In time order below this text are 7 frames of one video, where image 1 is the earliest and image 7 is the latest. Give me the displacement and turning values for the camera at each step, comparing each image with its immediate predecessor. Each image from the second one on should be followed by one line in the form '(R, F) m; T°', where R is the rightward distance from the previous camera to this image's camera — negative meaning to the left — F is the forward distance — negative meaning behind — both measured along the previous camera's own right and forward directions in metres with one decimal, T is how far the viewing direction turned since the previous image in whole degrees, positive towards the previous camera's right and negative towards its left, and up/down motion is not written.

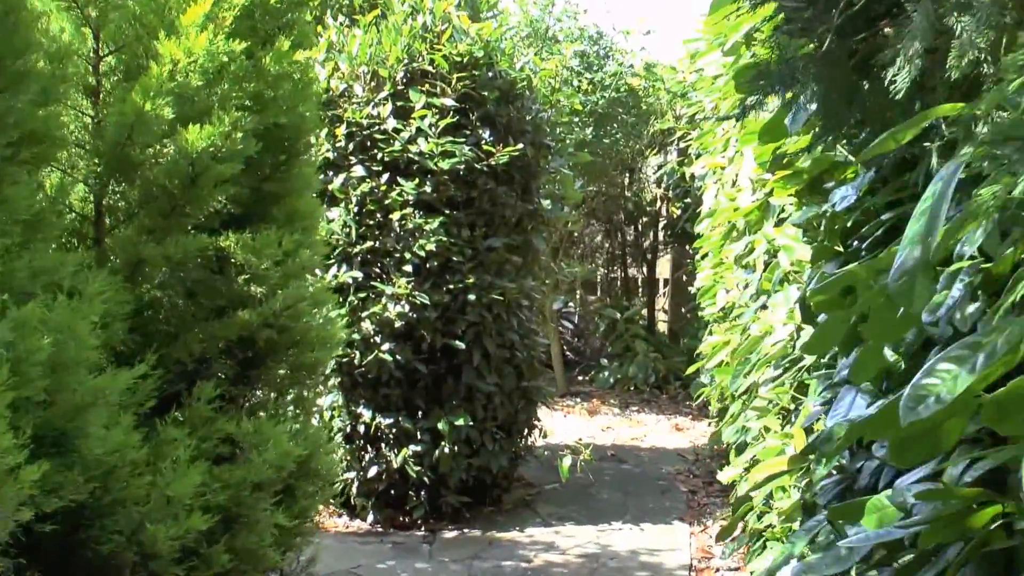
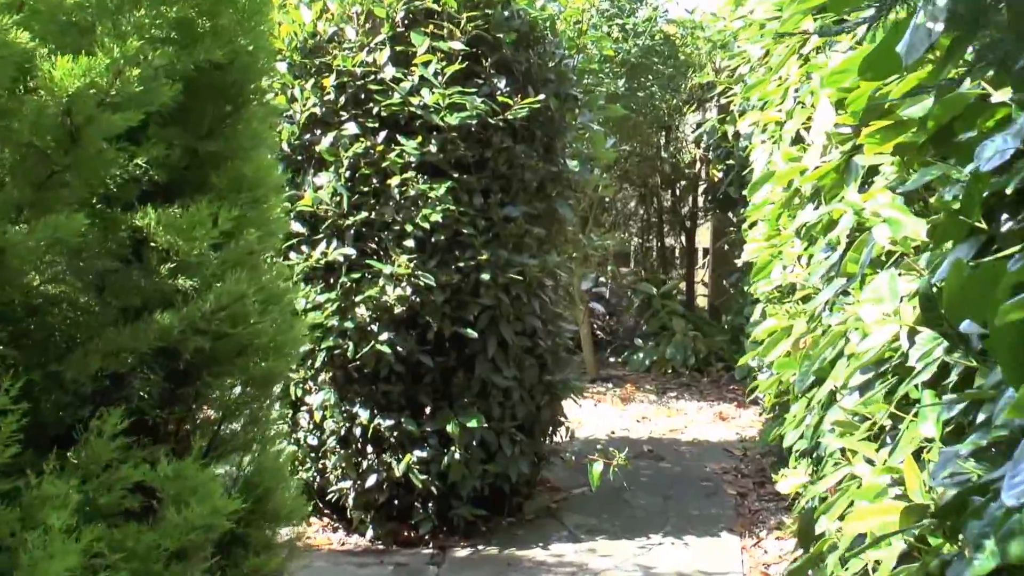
(0.0, +0.6) m; -1°
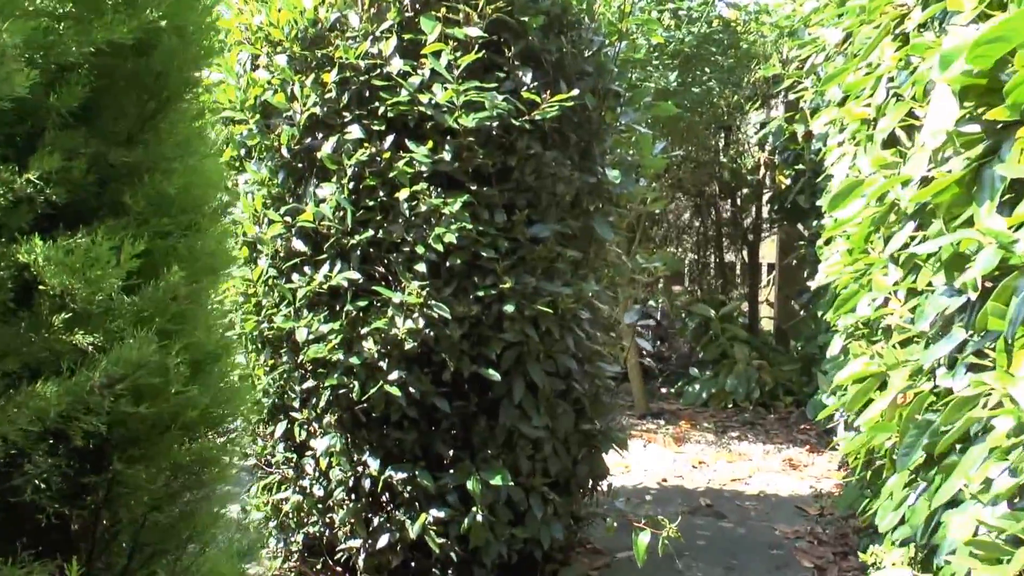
(0.0, +0.5) m; -2°
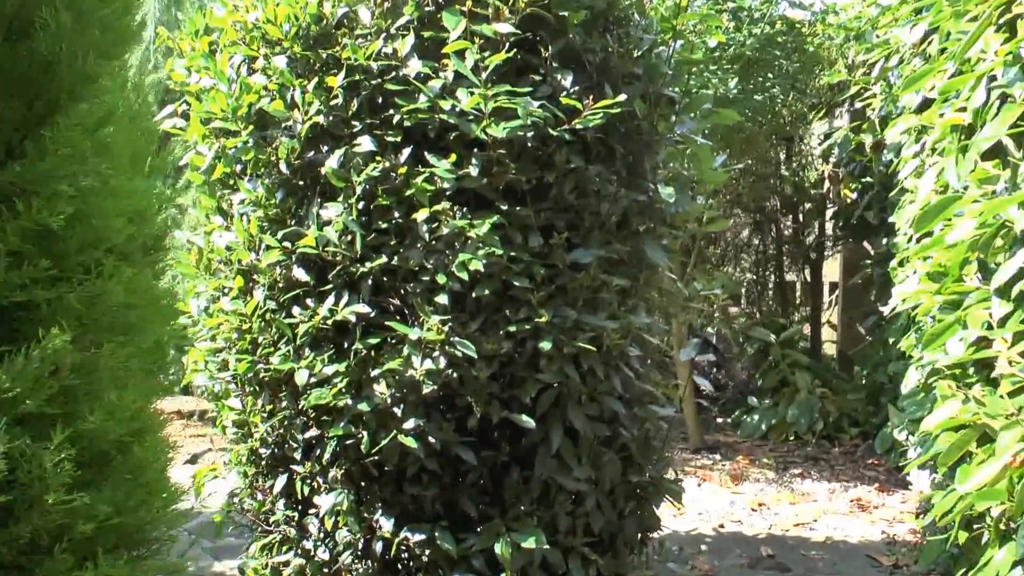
(0.0, +0.3) m; -2°
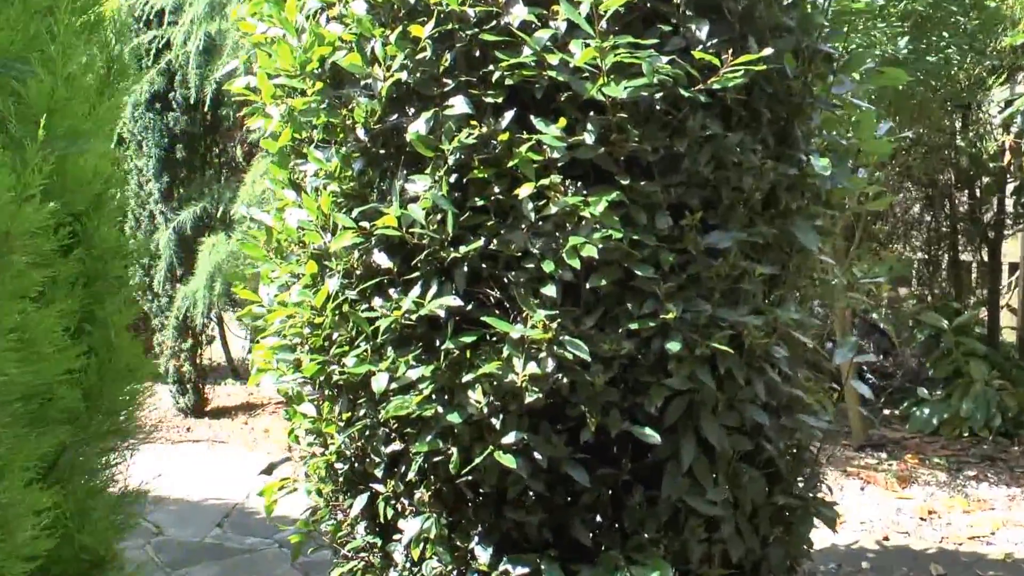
(0.0, +0.3) m; -6°
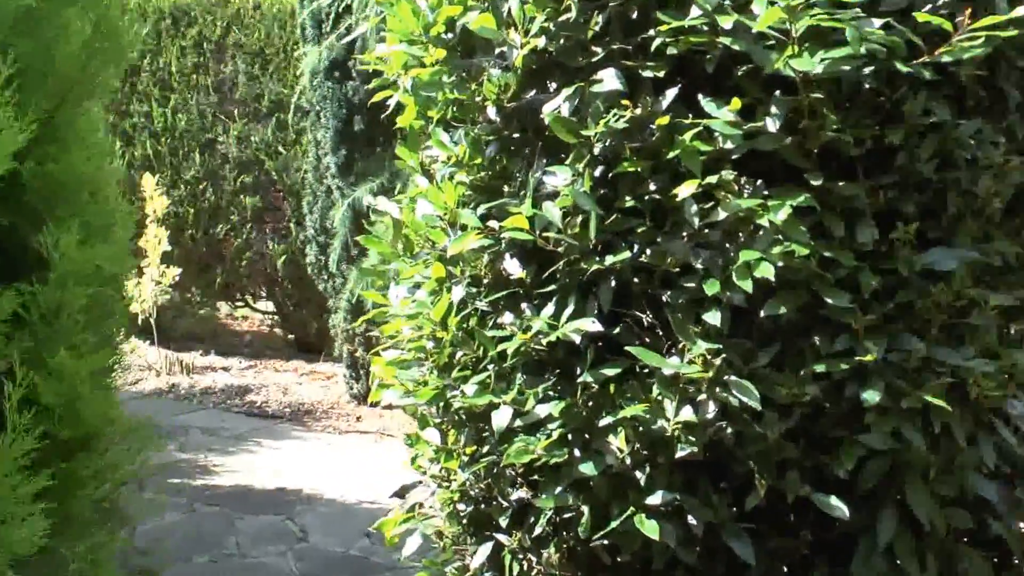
(+0.1, +0.4) m; -10°
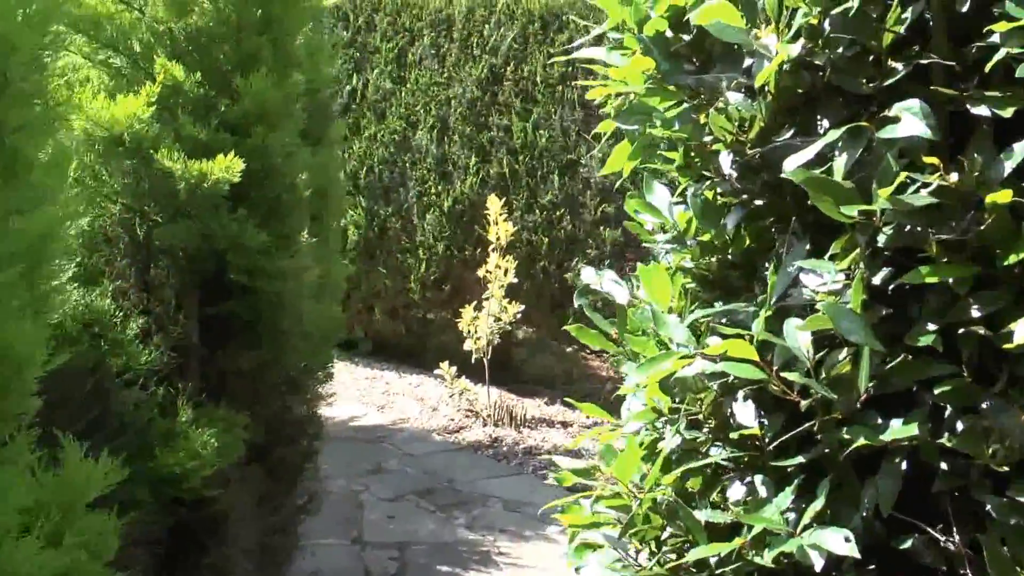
(+0.2, +0.6) m; -19°
